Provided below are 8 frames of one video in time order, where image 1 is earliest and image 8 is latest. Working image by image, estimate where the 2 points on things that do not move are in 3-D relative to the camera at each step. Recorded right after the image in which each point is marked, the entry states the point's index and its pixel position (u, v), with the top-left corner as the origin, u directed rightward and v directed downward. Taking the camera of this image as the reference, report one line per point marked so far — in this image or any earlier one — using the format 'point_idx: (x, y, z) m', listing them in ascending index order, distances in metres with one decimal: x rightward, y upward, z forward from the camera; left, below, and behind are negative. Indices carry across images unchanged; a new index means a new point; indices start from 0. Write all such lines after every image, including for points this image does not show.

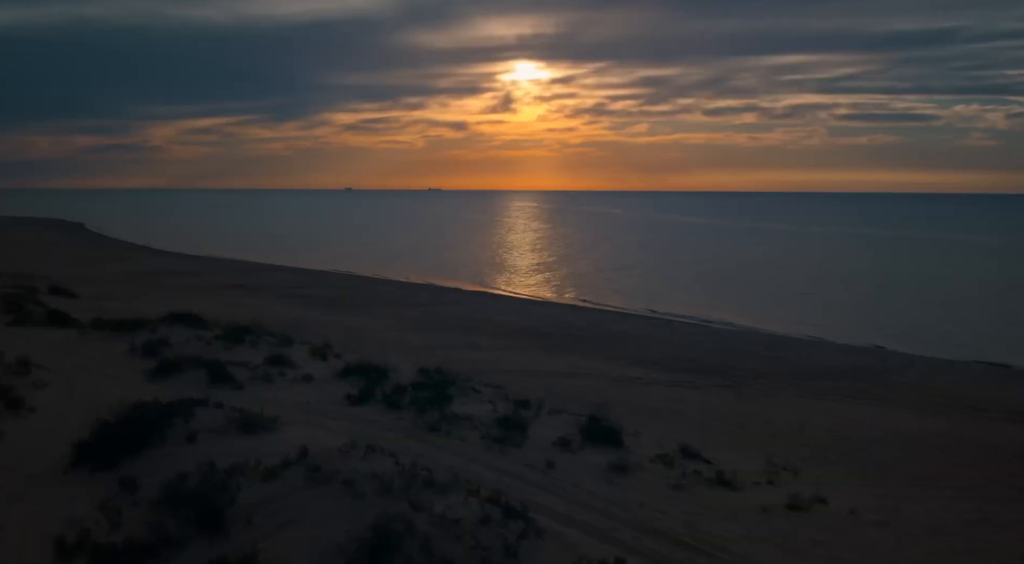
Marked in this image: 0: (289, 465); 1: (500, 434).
0: (-2.2, -1.8, +7.3) m
1: (-0.1, -1.7, +8.4) m
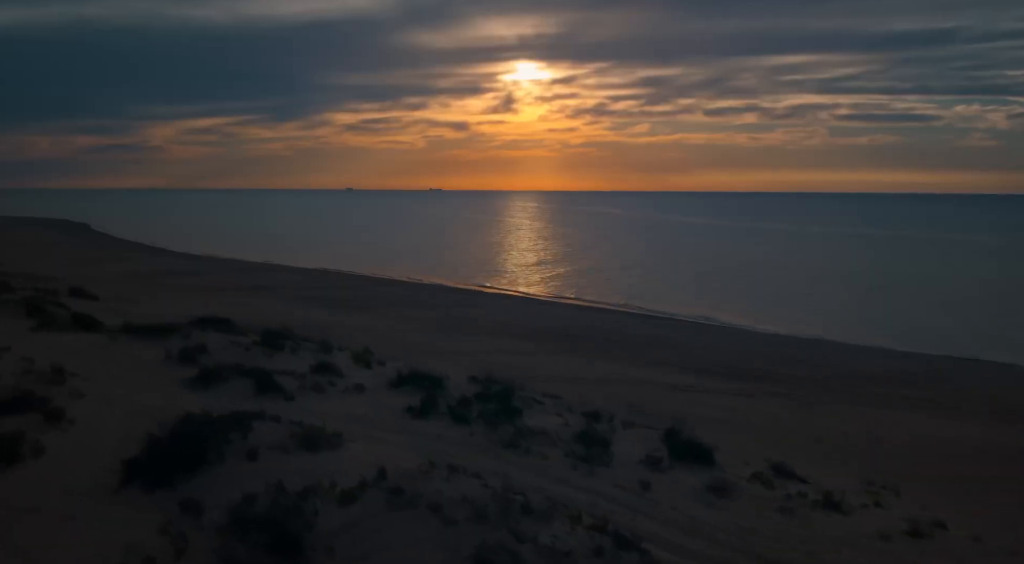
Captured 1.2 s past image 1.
0: (-1.3, -1.8, +6.8) m
1: (+0.8, -1.8, +7.8) m
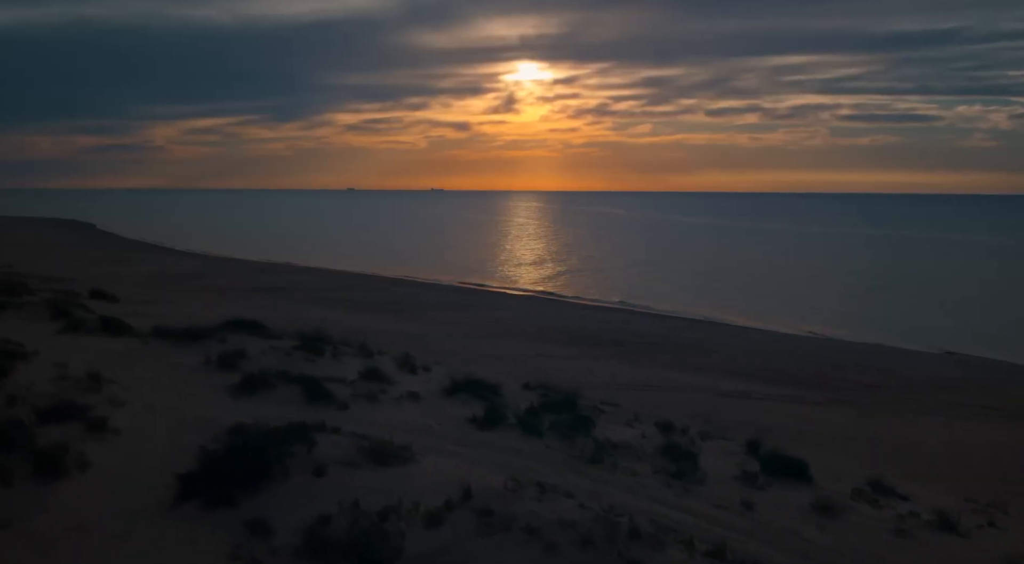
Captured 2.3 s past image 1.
0: (-0.5, -1.9, +6.3) m
1: (+1.6, -1.8, +7.3) m
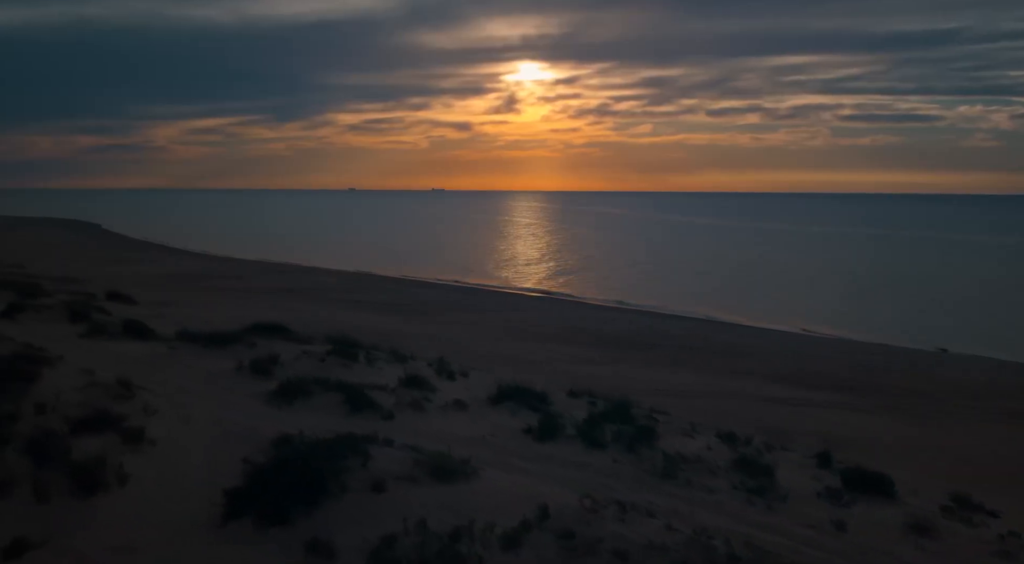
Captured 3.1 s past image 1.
0: (+0.2, -1.9, +5.9) m
1: (+2.2, -1.8, +6.9) m
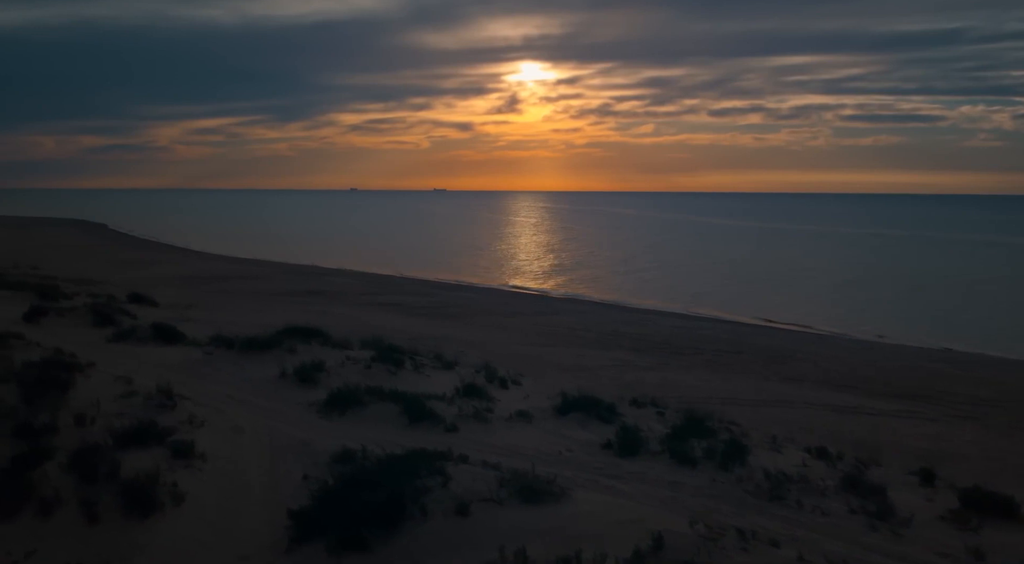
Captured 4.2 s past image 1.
0: (+1.0, -2.0, +5.3) m
1: (+3.0, -1.9, +6.4) m
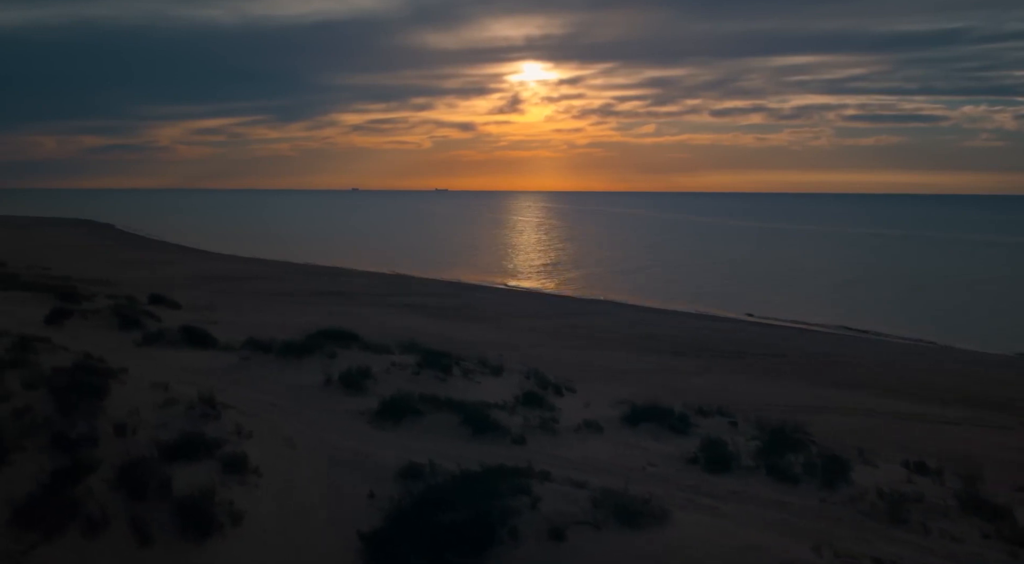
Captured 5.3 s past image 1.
0: (+1.7, -2.0, +4.8) m
1: (+3.8, -1.9, +5.8) m
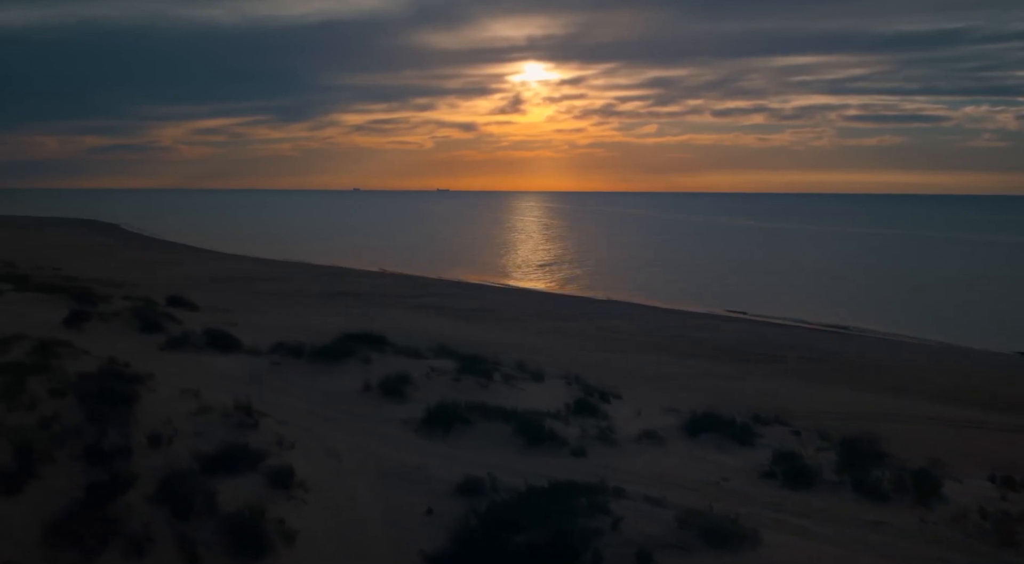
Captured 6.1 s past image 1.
0: (+2.3, -2.0, +4.4) m
1: (+4.4, -2.0, +5.4) m
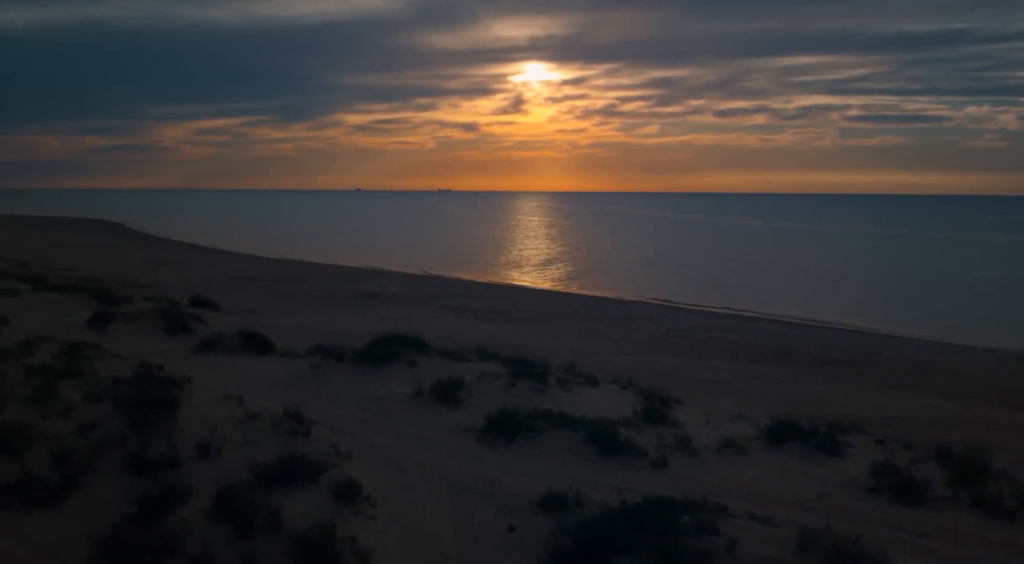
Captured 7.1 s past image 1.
0: (+3.0, -2.0, +3.9) m
1: (+5.1, -2.0, +4.9) m
